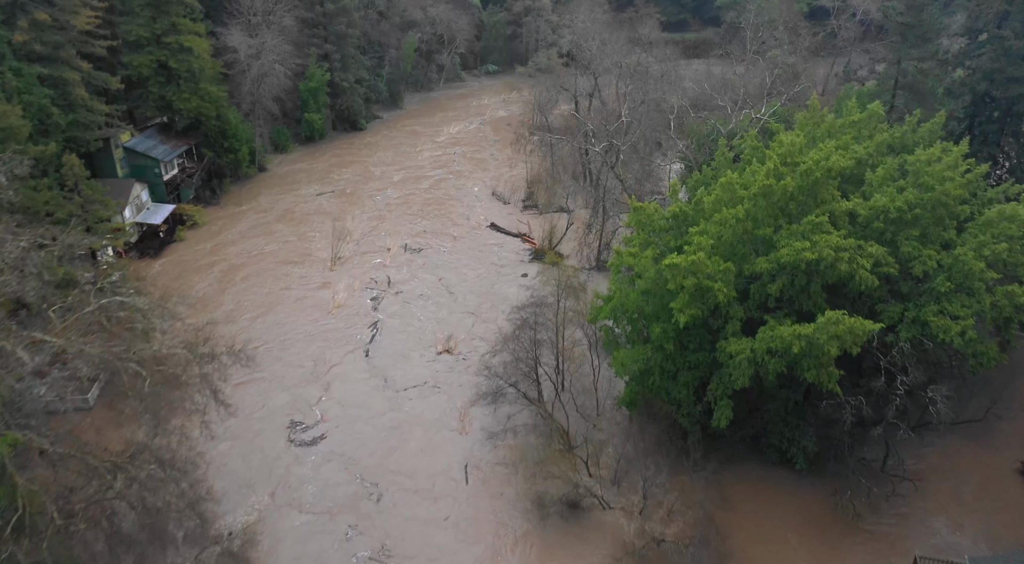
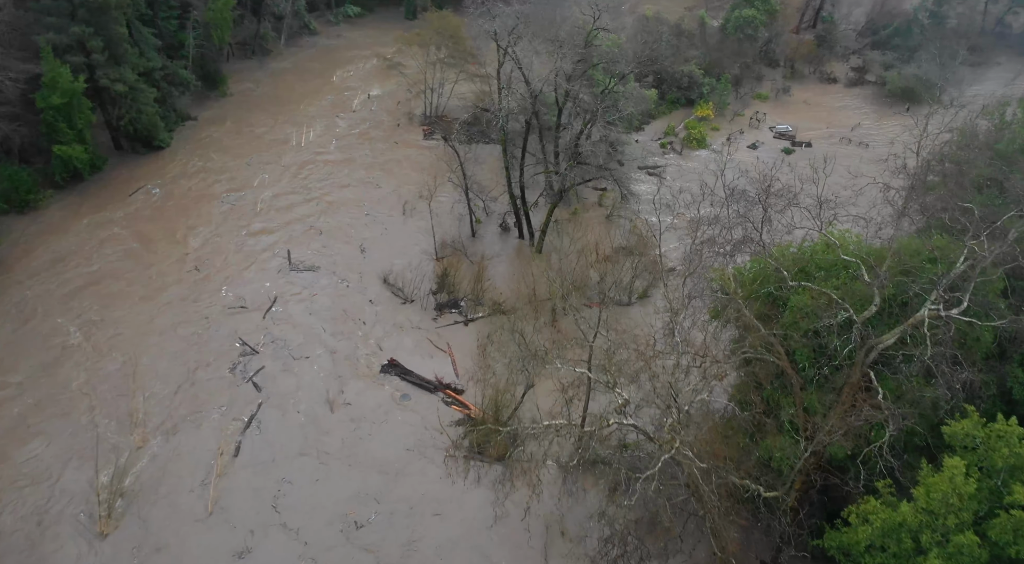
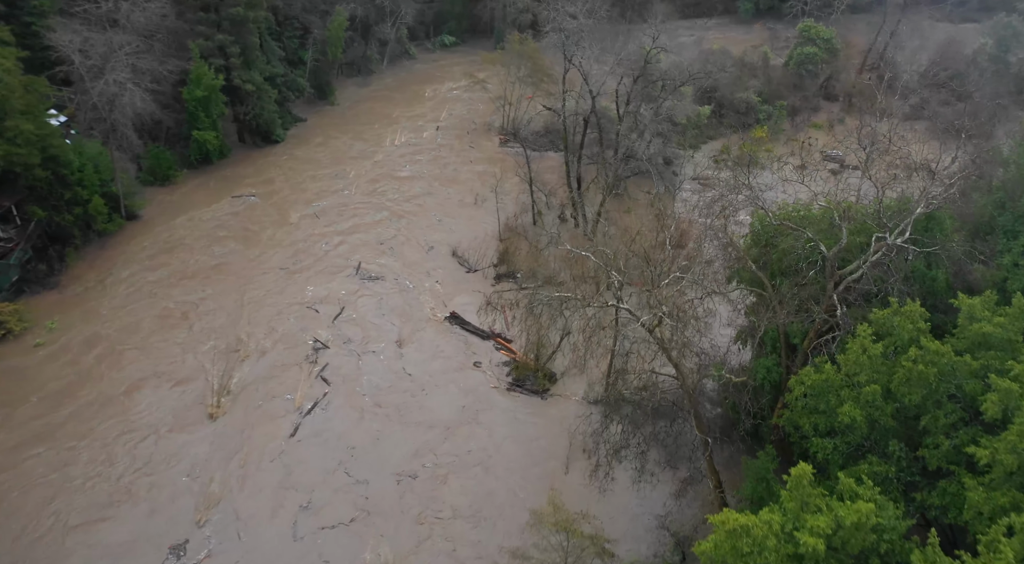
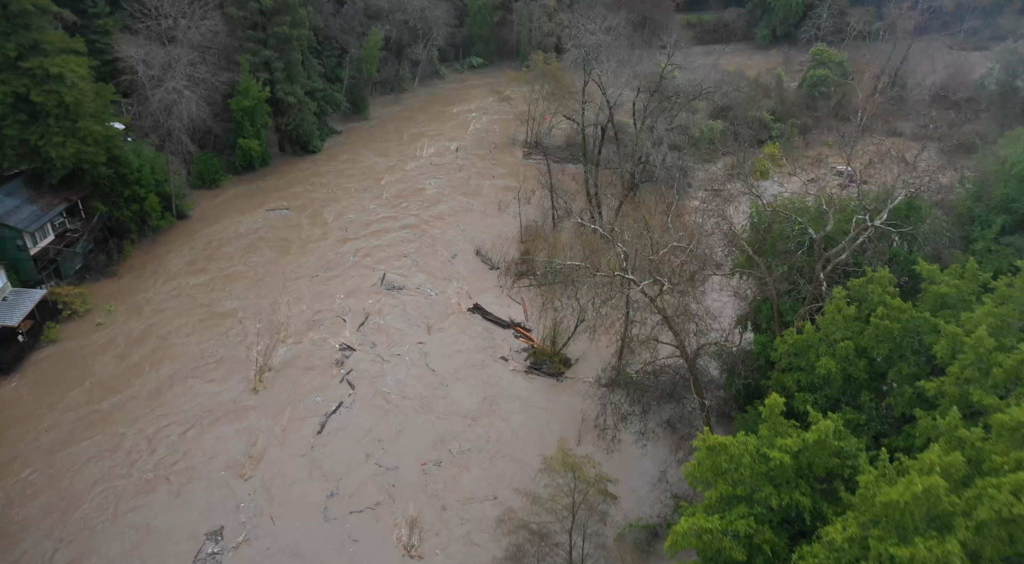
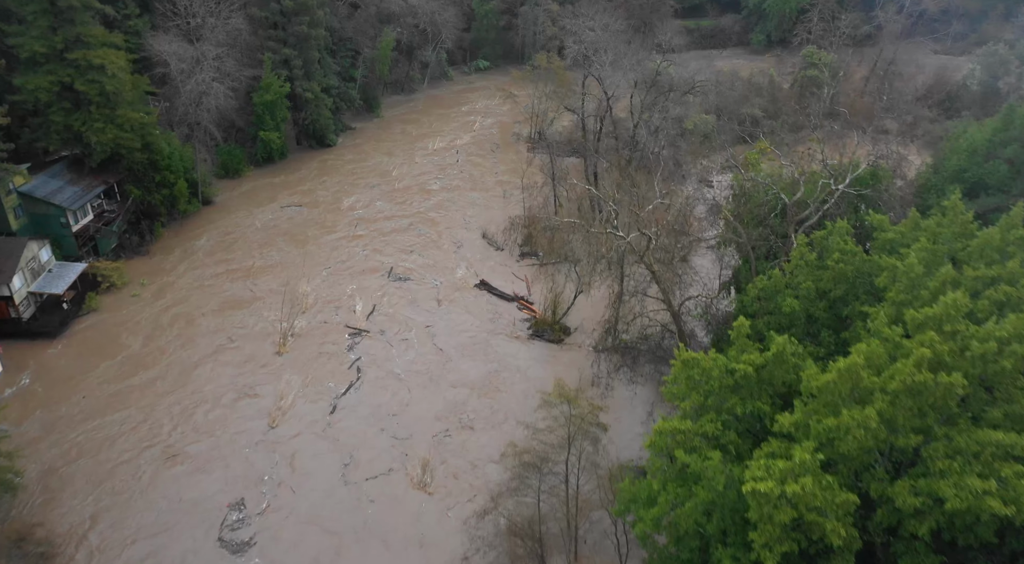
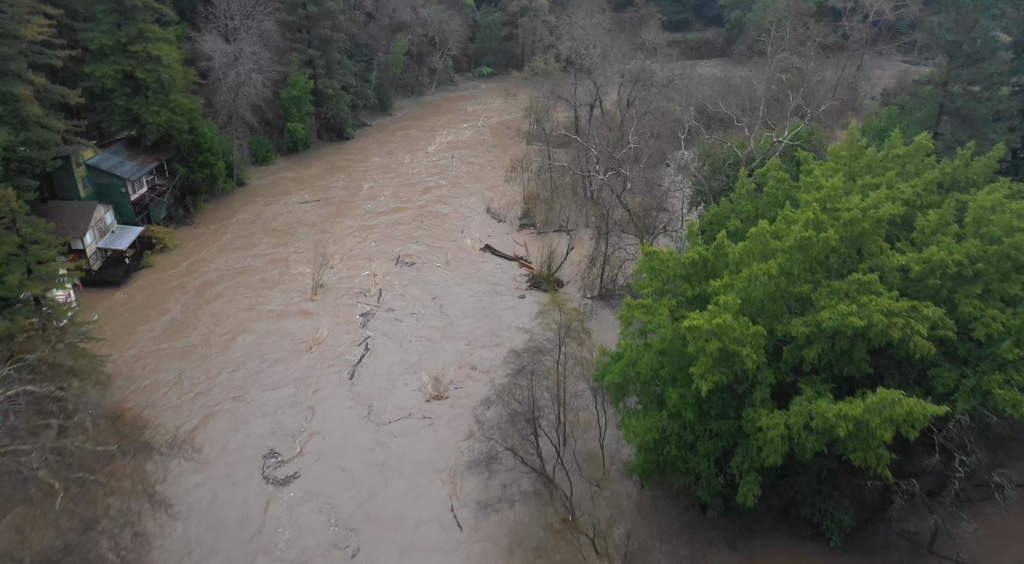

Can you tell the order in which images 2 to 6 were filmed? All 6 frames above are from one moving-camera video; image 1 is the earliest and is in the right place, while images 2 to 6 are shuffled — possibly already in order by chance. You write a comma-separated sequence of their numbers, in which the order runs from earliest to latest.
6, 5, 4, 3, 2
